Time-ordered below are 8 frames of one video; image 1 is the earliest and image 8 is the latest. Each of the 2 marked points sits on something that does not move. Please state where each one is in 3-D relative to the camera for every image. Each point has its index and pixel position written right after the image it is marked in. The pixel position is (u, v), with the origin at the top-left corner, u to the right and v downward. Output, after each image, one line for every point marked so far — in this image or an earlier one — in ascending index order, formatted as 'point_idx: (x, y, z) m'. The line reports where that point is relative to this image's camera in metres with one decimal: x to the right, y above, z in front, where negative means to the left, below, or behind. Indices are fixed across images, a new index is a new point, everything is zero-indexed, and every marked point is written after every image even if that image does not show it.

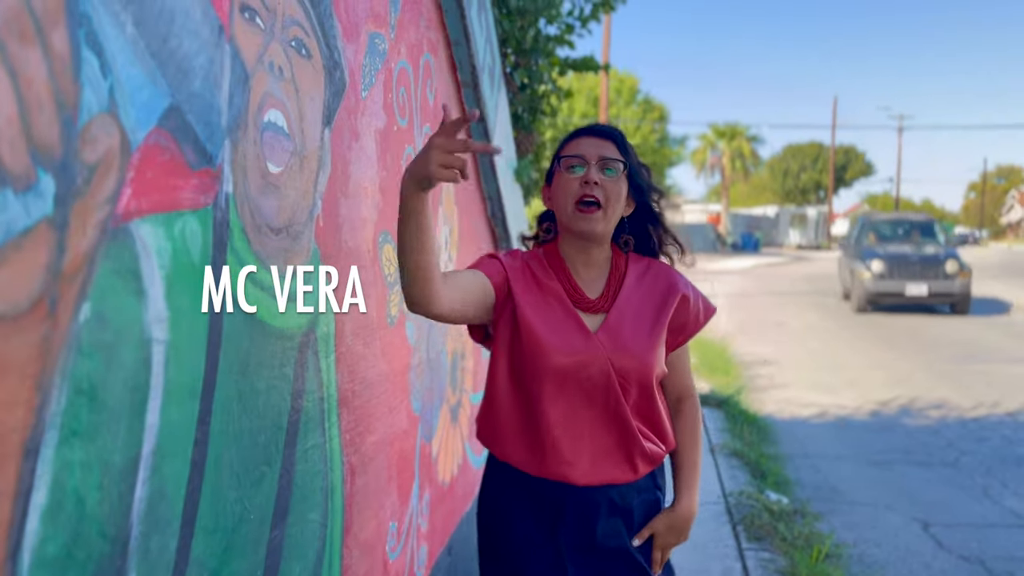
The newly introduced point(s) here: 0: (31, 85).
0: (-0.6, +0.2, +1.0) m
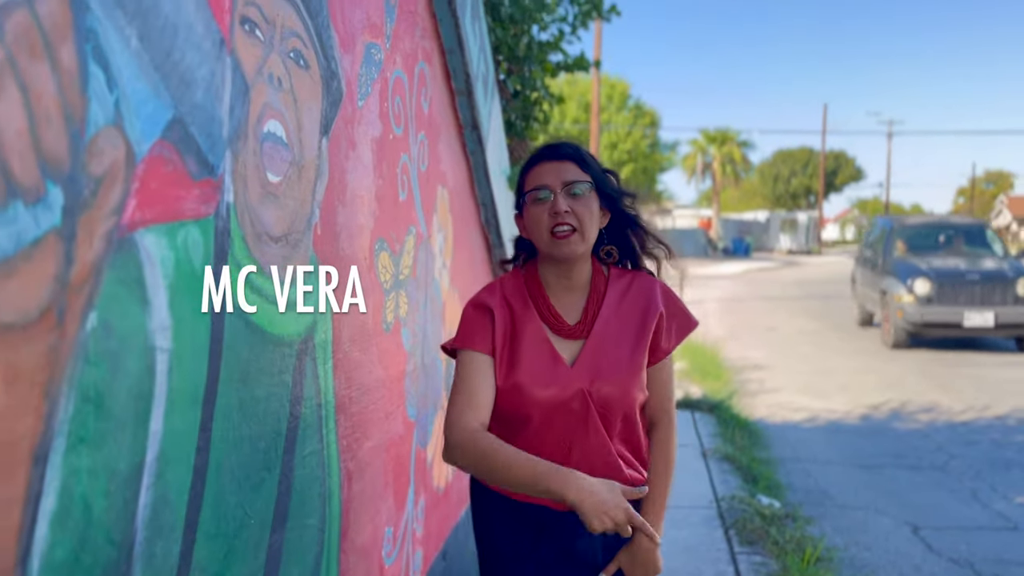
0: (-0.6, +0.2, +1.0) m
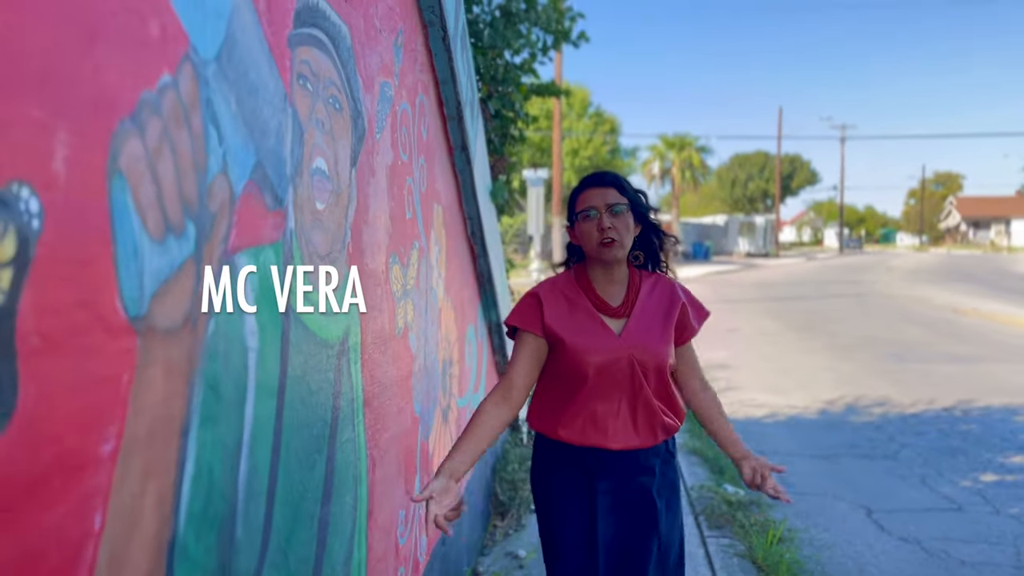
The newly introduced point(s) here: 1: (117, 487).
0: (-0.5, +0.2, +1.4) m
1: (-0.5, -0.3, +1.2) m
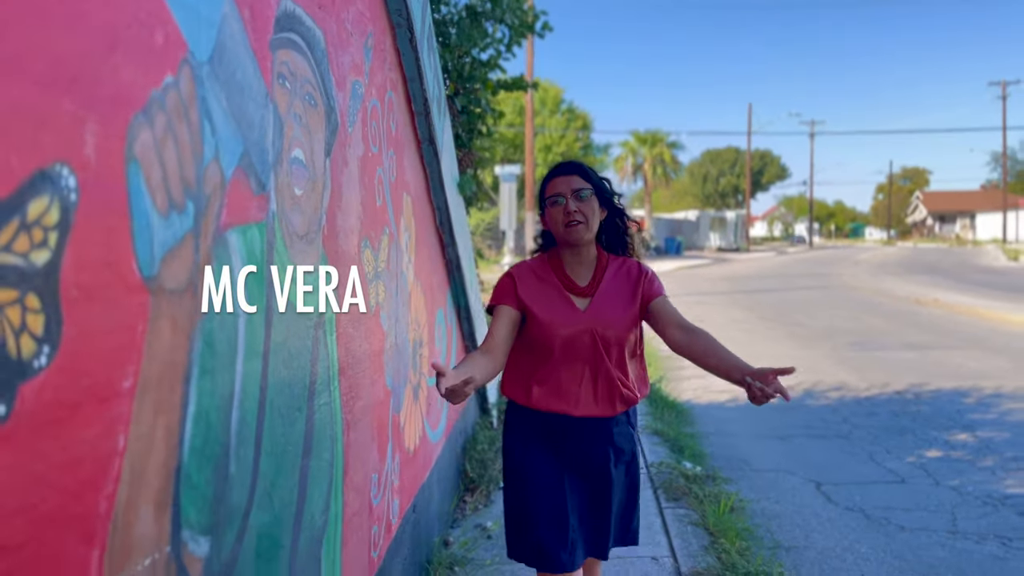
0: (-0.6, +0.3, +1.6) m
1: (-0.6, -0.2, +1.4) m
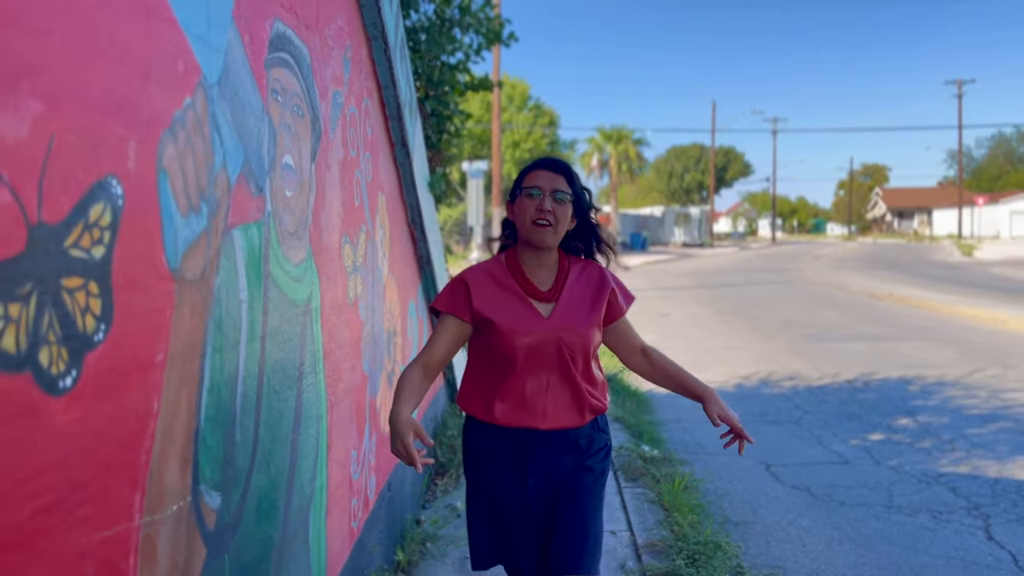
0: (-0.7, +0.3, +1.9) m
1: (-0.7, -0.2, +1.7) m
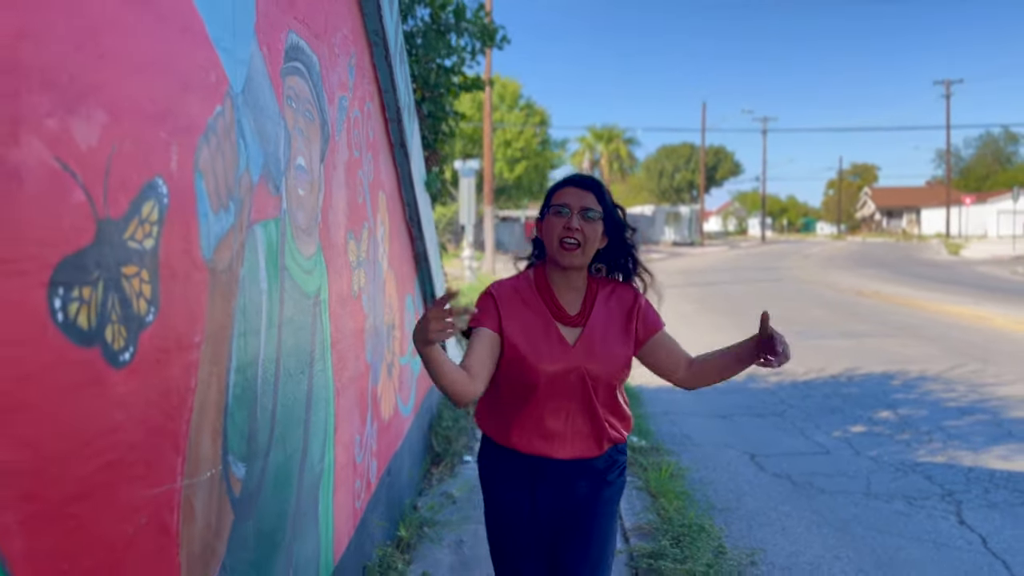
0: (-0.7, +0.3, +2.1) m
1: (-0.7, -0.2, +1.9) m
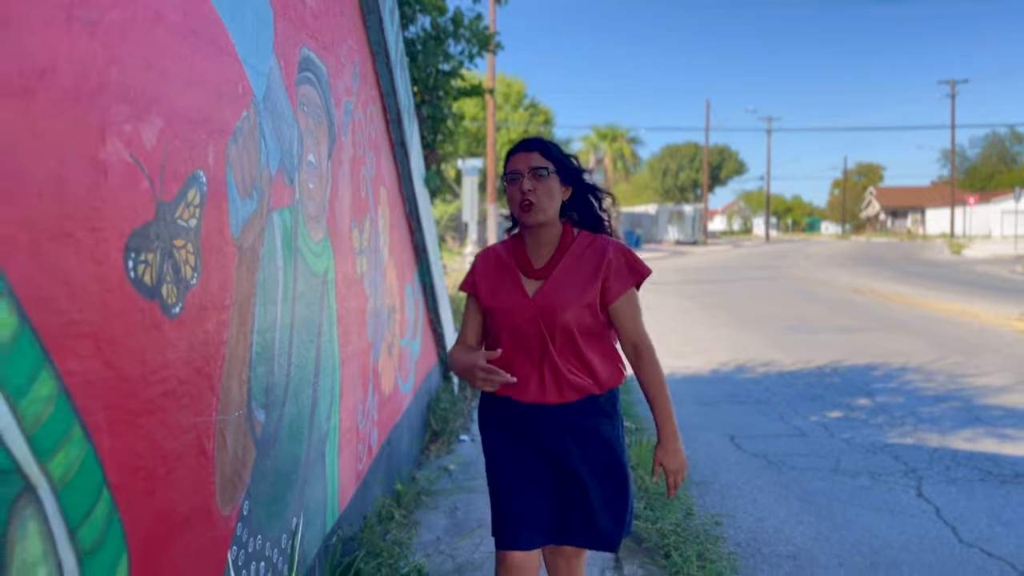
0: (-0.8, +0.4, +2.5) m
1: (-0.8, -0.1, +2.3) m
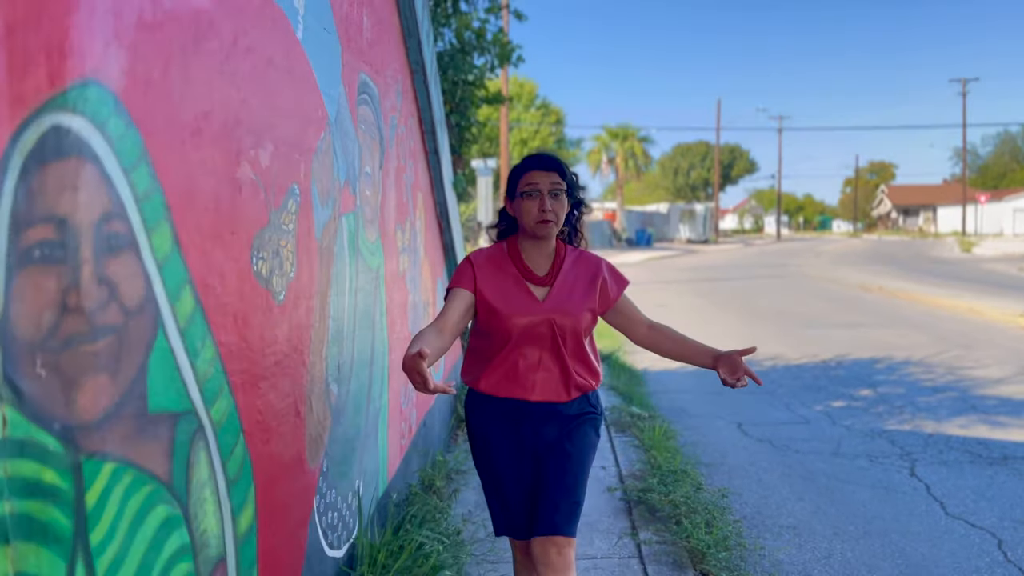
0: (-0.7, +0.4, +3.0) m
1: (-0.6, -0.1, +2.8) m
